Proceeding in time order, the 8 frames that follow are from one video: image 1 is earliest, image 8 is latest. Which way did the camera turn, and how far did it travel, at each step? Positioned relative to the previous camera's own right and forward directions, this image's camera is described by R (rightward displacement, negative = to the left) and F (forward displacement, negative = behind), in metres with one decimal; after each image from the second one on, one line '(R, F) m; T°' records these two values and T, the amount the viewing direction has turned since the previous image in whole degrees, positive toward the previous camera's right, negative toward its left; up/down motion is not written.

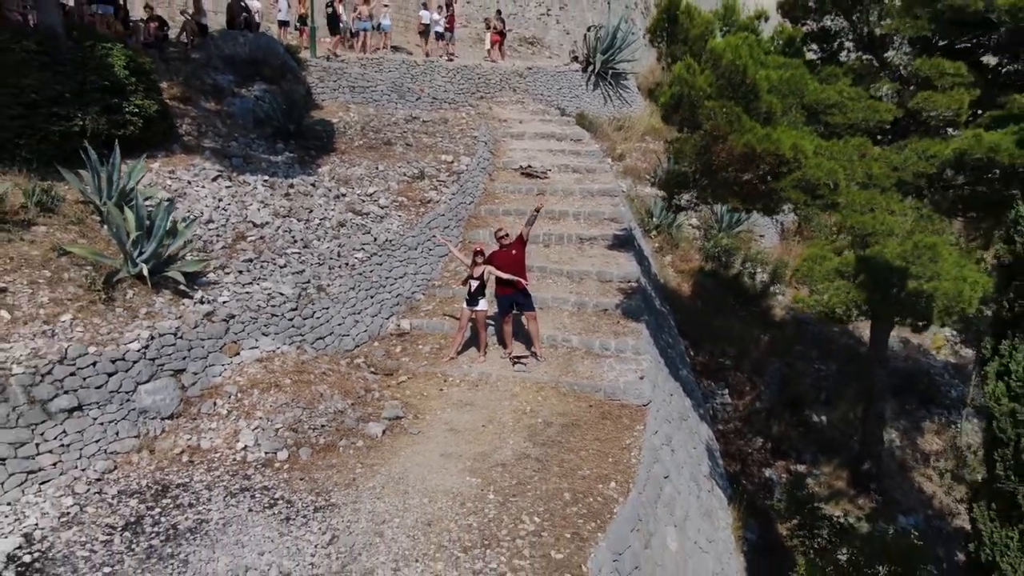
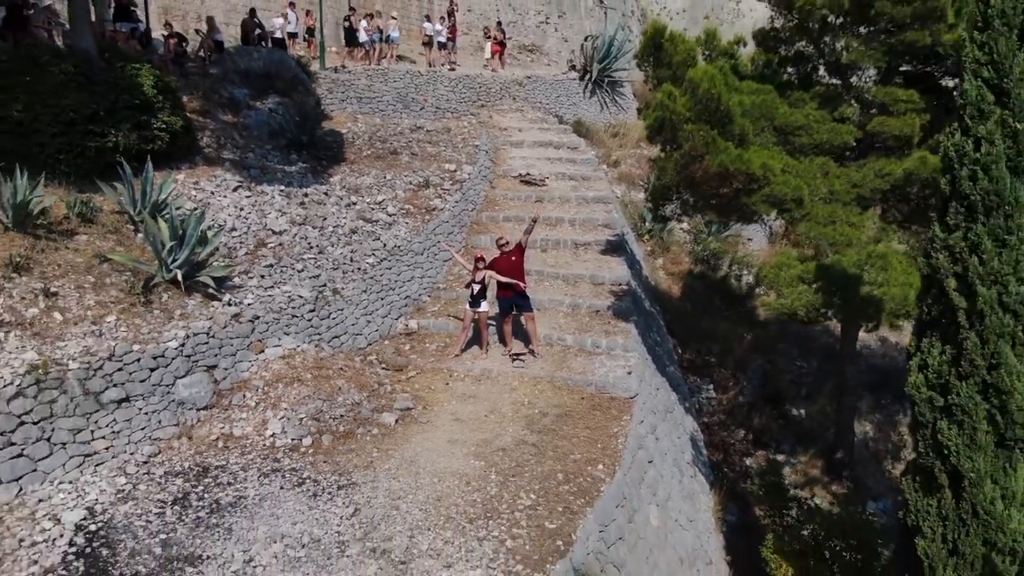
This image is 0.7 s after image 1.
(0.0, -0.6) m; 0°
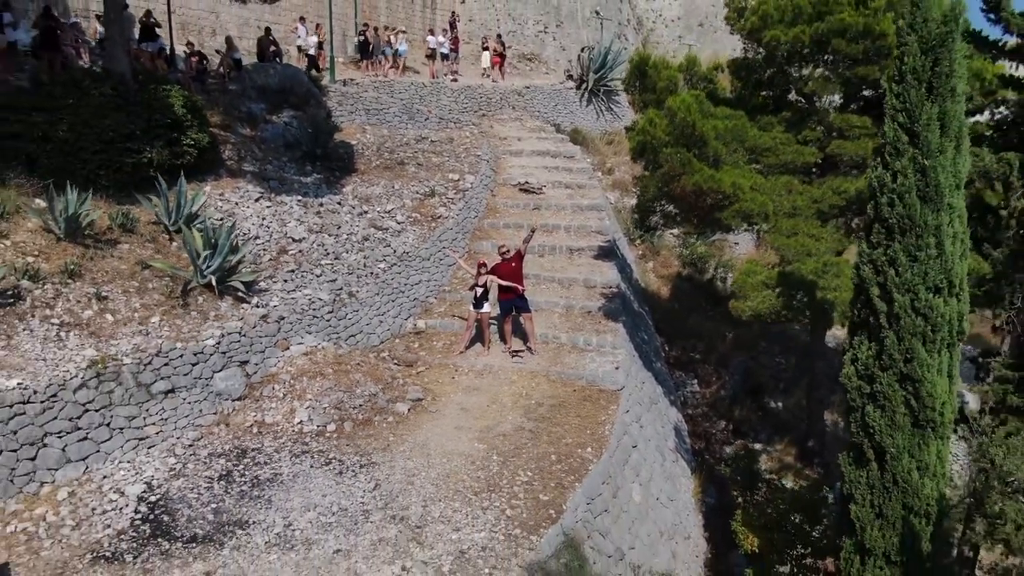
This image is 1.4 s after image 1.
(0.0, -0.8) m; 0°
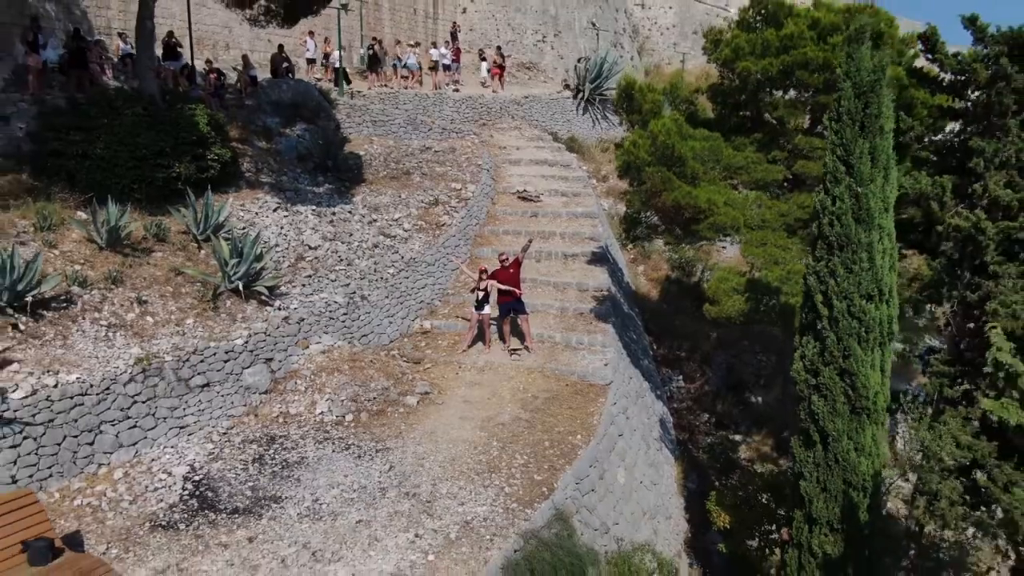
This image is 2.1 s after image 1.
(0.0, -0.8) m; 0°
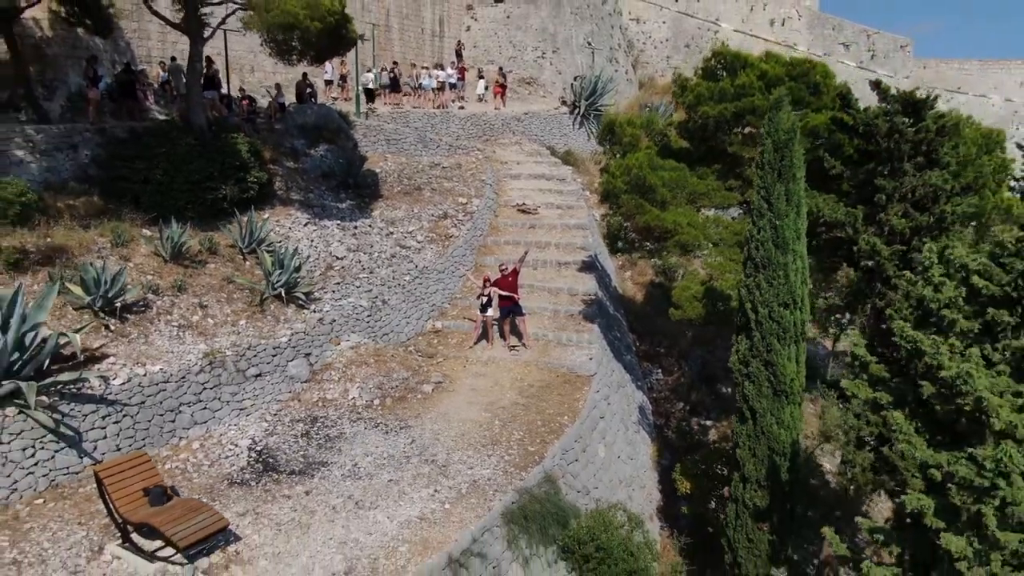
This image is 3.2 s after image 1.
(0.0, -1.6) m; 0°
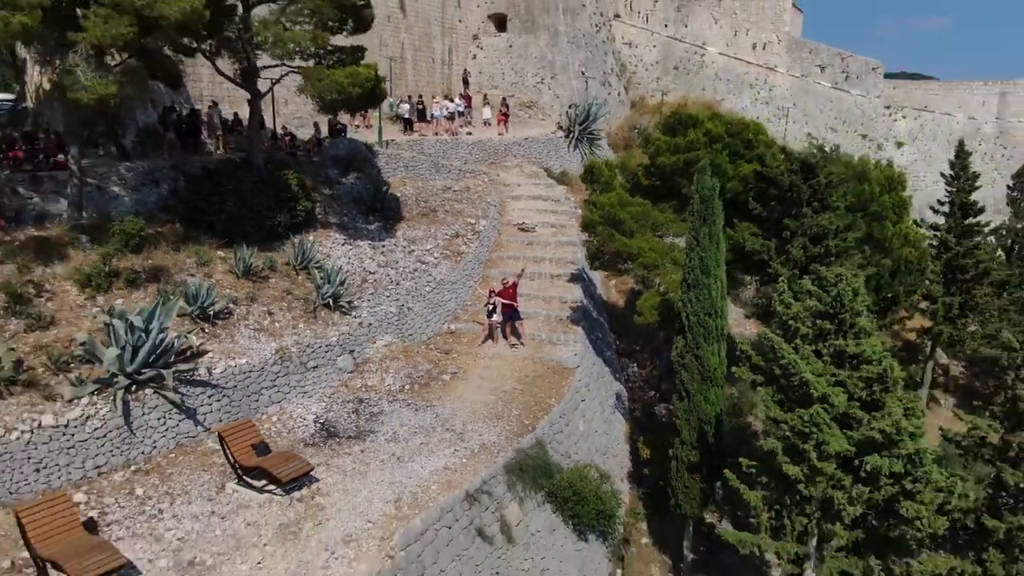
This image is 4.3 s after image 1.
(+0.1, -2.6) m; 0°
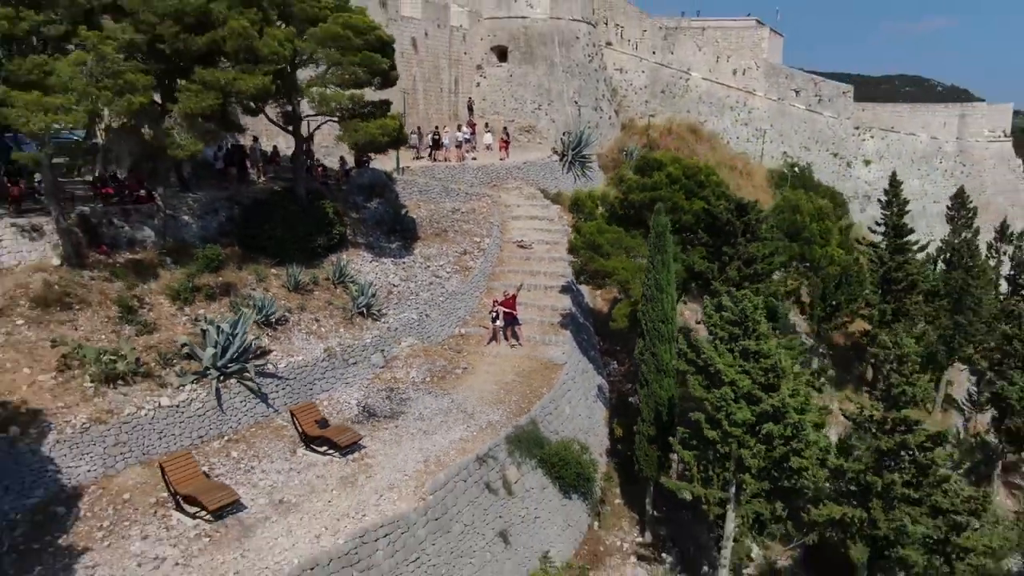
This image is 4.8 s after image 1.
(0.0, -2.9) m; 0°
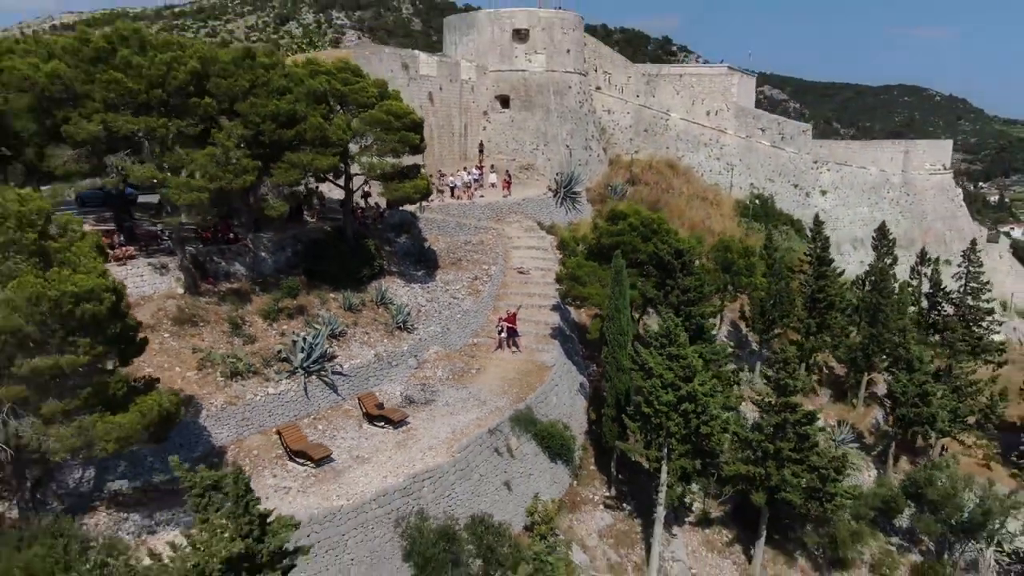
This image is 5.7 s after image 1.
(0.0, -5.0) m; 0°
